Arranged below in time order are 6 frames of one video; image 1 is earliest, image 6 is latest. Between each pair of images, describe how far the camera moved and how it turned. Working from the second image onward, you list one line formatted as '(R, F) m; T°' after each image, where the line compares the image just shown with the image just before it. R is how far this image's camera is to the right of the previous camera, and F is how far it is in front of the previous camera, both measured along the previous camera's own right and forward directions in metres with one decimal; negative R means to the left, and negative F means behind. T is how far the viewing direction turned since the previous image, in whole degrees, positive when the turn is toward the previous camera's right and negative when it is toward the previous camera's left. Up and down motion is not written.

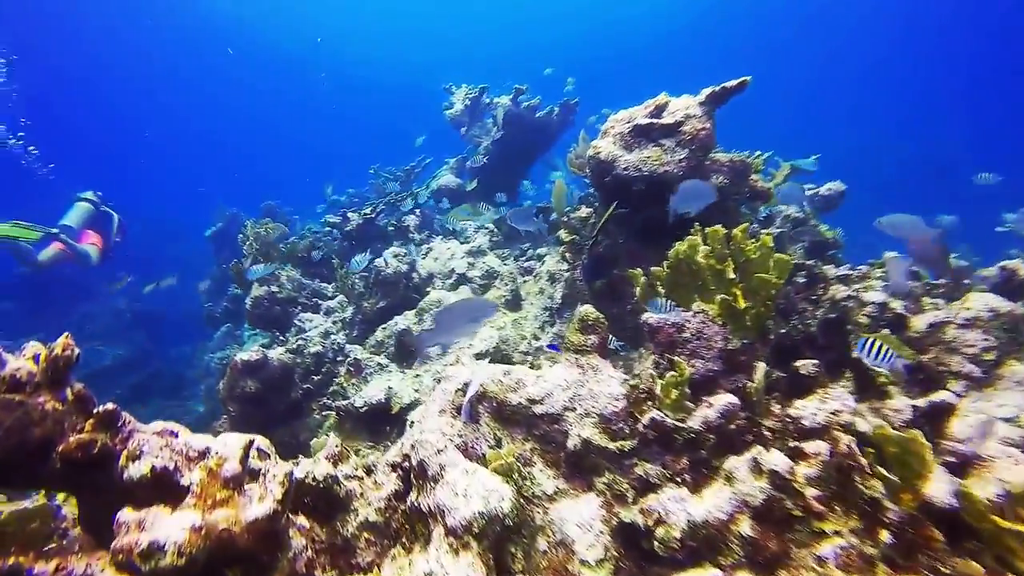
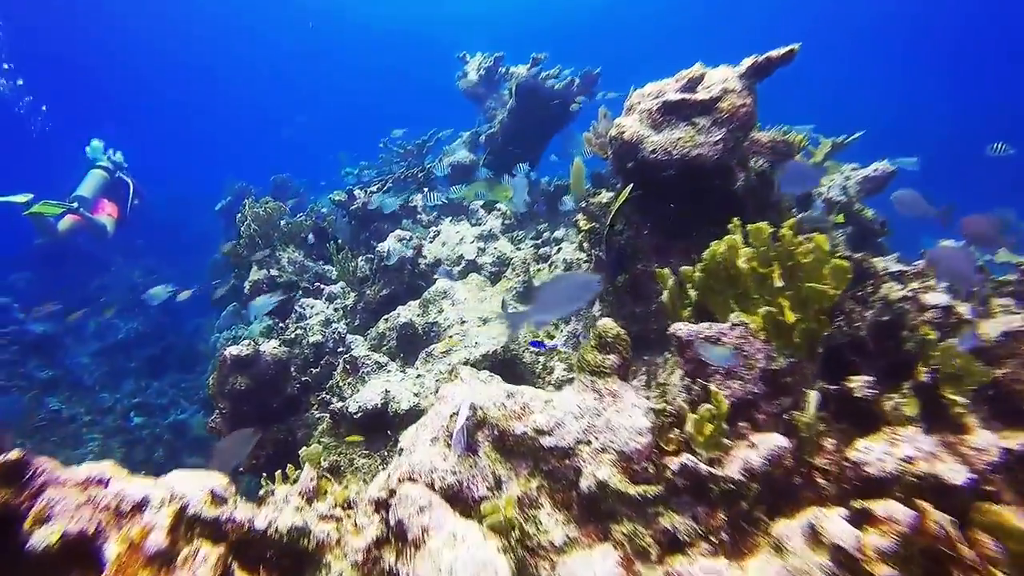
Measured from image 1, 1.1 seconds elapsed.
(+0.1, +0.5) m; -2°
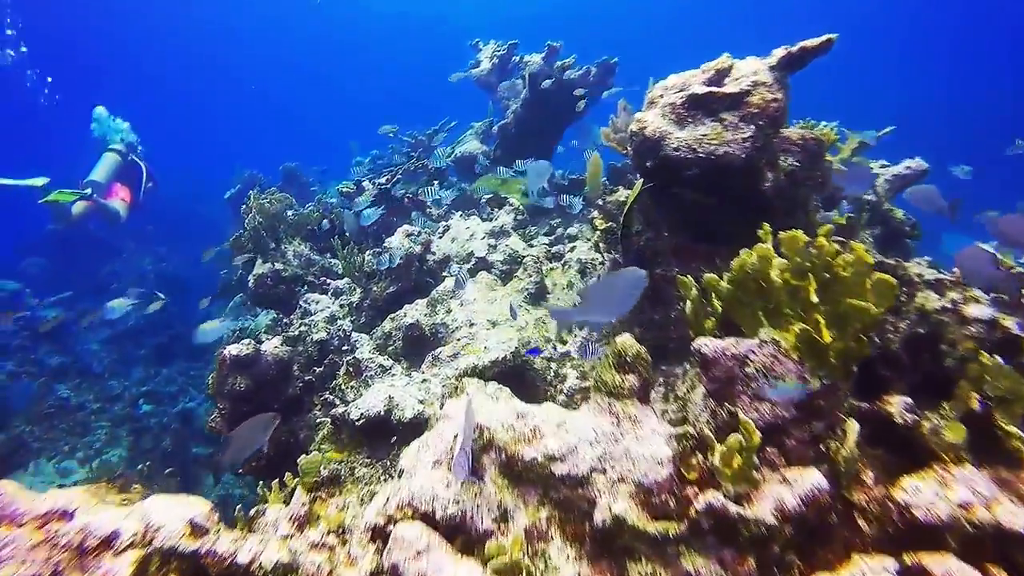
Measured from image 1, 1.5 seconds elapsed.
(0.0, +0.2) m; -1°
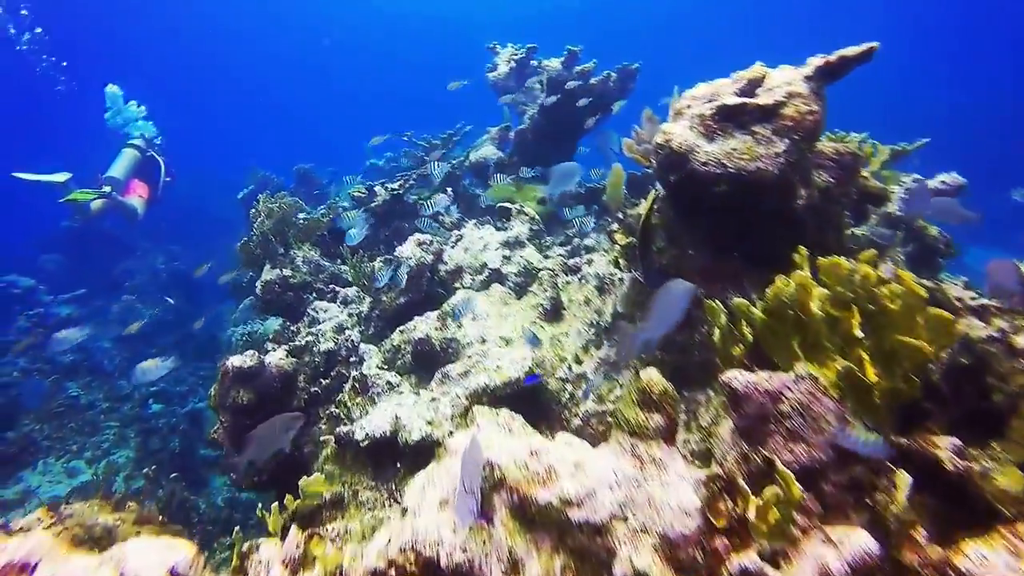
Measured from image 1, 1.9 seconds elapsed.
(0.0, +0.2) m; -1°
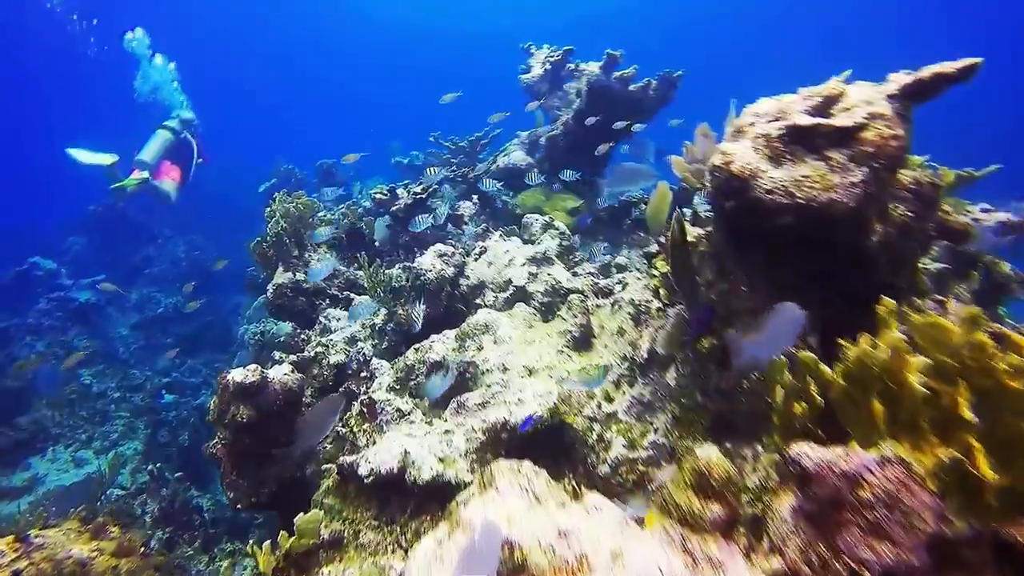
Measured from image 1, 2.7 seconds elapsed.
(-0.1, +0.4) m; -2°
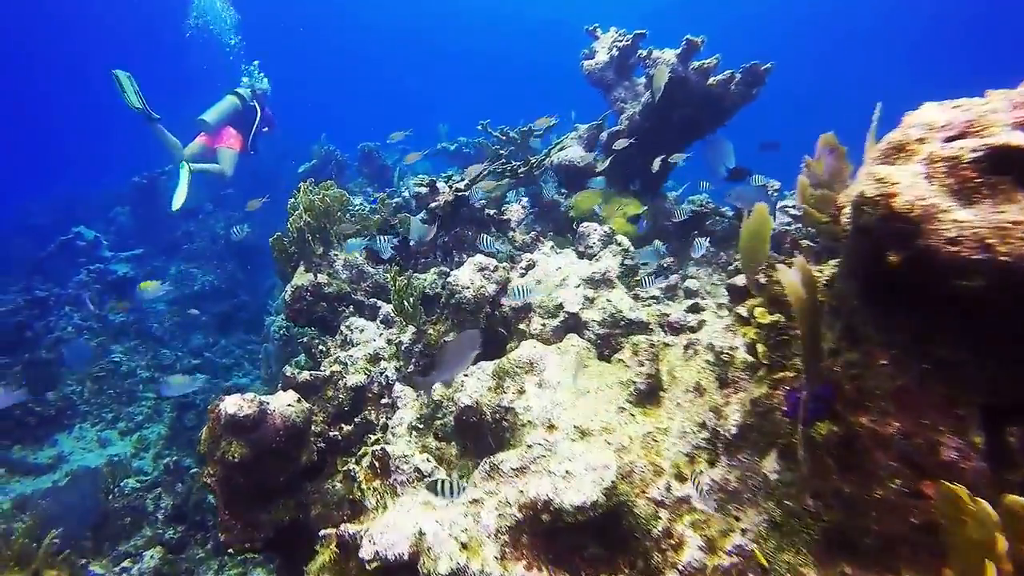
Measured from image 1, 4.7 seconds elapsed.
(-0.1, +0.9) m; -4°
